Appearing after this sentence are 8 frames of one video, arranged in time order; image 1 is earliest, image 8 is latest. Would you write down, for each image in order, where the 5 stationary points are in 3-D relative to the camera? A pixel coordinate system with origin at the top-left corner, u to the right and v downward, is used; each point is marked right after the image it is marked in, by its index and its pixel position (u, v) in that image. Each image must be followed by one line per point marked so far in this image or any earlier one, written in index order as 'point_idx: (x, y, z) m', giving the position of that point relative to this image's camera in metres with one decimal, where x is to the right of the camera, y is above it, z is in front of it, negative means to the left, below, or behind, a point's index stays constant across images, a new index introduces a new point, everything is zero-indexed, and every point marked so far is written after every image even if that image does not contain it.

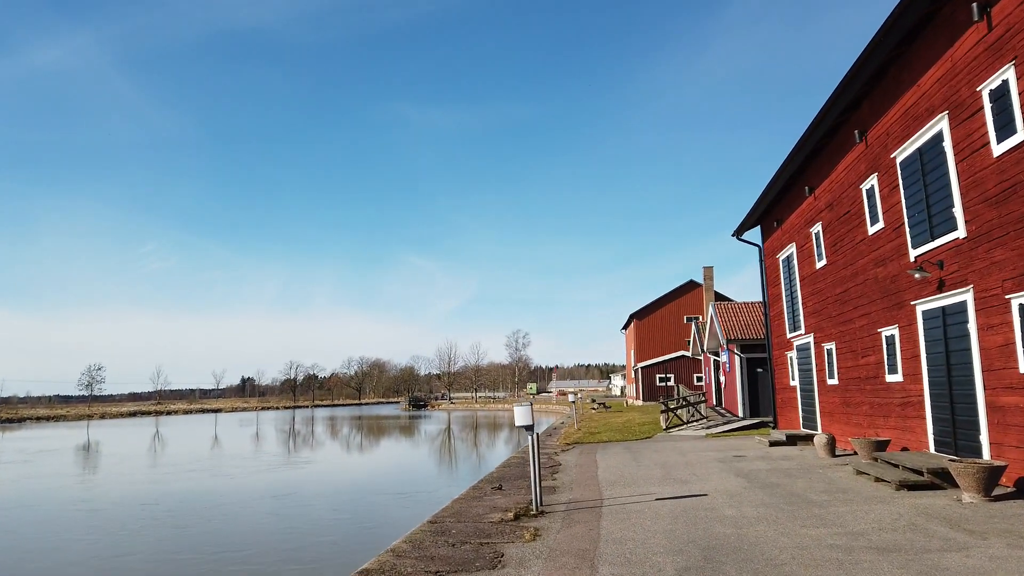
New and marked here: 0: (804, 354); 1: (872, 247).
0: (+5.2, -1.2, +13.4) m
1: (+4.7, +0.5, +9.7) m
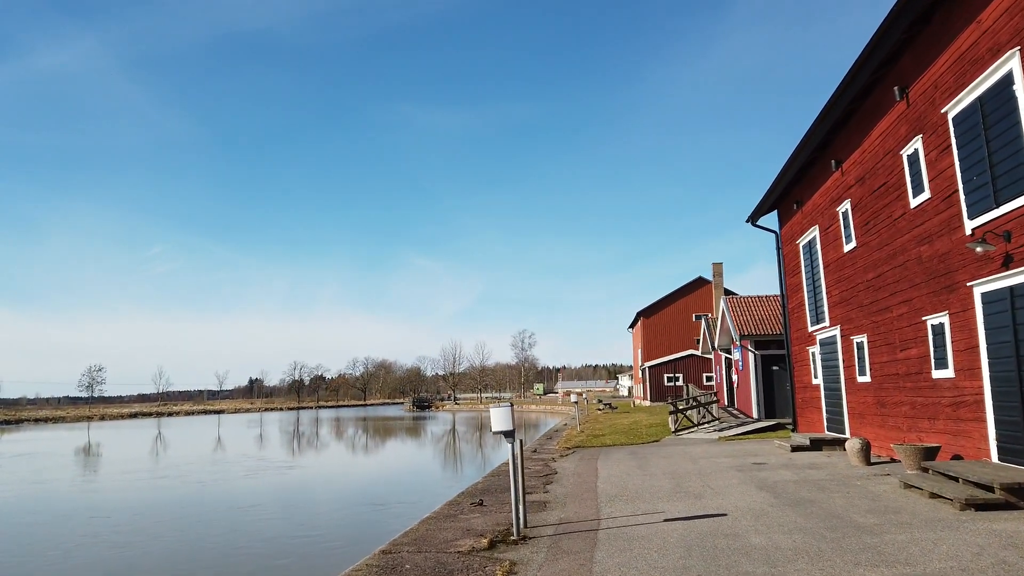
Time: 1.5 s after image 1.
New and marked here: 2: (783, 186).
0: (+5.1, -1.0, +12.1) m
1: (+4.5, +0.7, +8.4) m
2: (+5.0, +1.9, +13.7) m
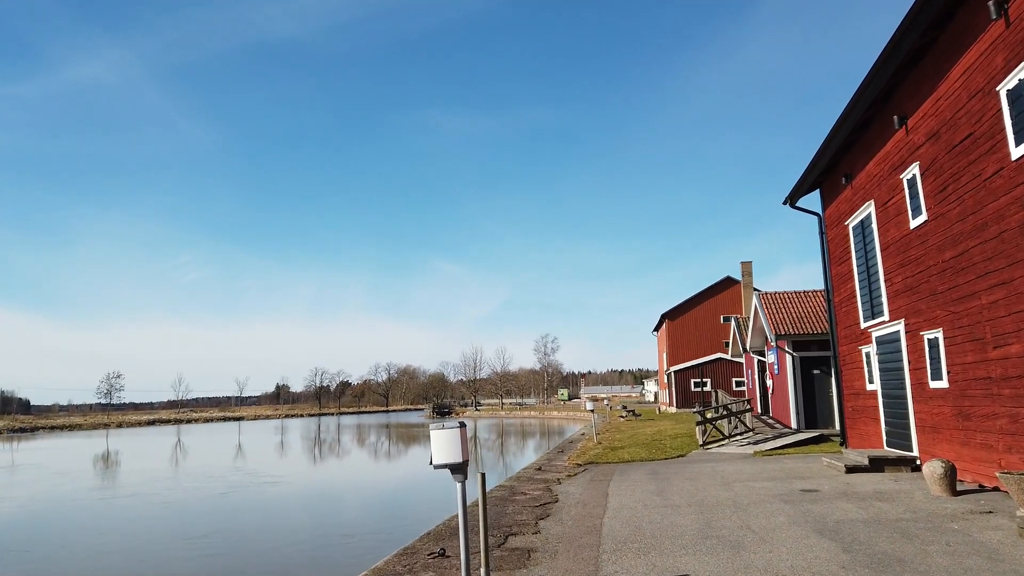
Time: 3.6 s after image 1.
0: (+5.0, -0.8, +10.1) m
1: (+4.3, +0.9, +6.4) m
2: (+4.9, +2.0, +11.7) m
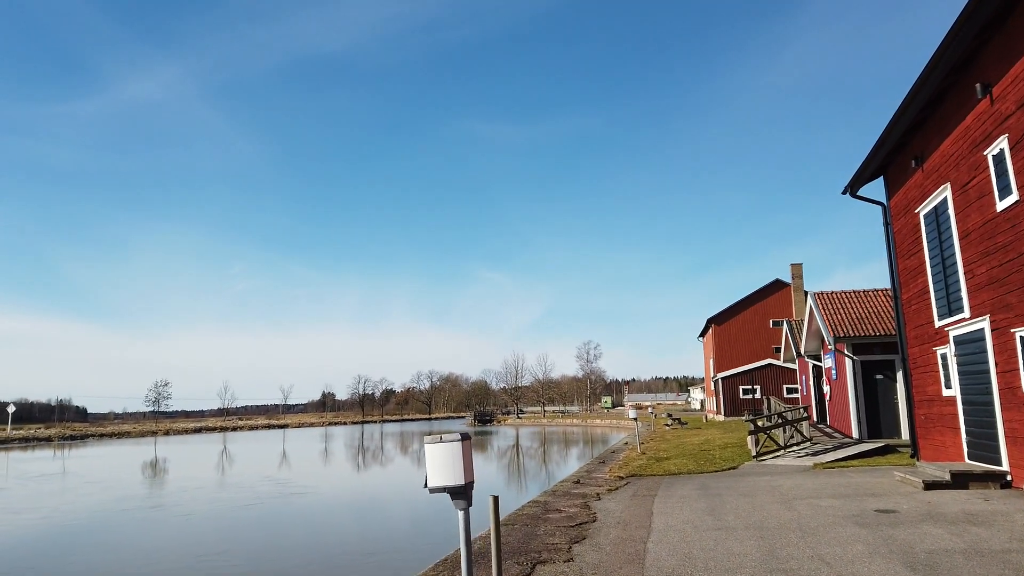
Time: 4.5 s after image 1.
0: (+5.4, -0.7, +8.9) m
1: (+4.5, +1.0, +5.3) m
2: (+5.4, +2.1, +10.6) m
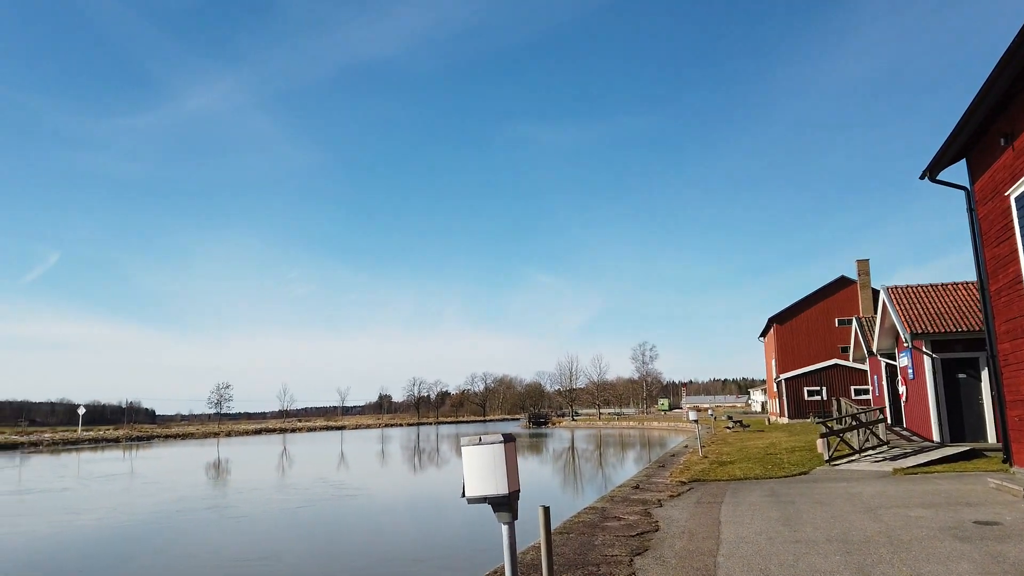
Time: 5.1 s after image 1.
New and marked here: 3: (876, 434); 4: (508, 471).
0: (+6.0, -0.6, +8.0) m
1: (+4.8, +1.2, +4.5) m
2: (+6.1, +2.2, +9.7) m
3: (+6.9, -2.8, +14.2) m
4: (0.0, -0.9, +3.7) m
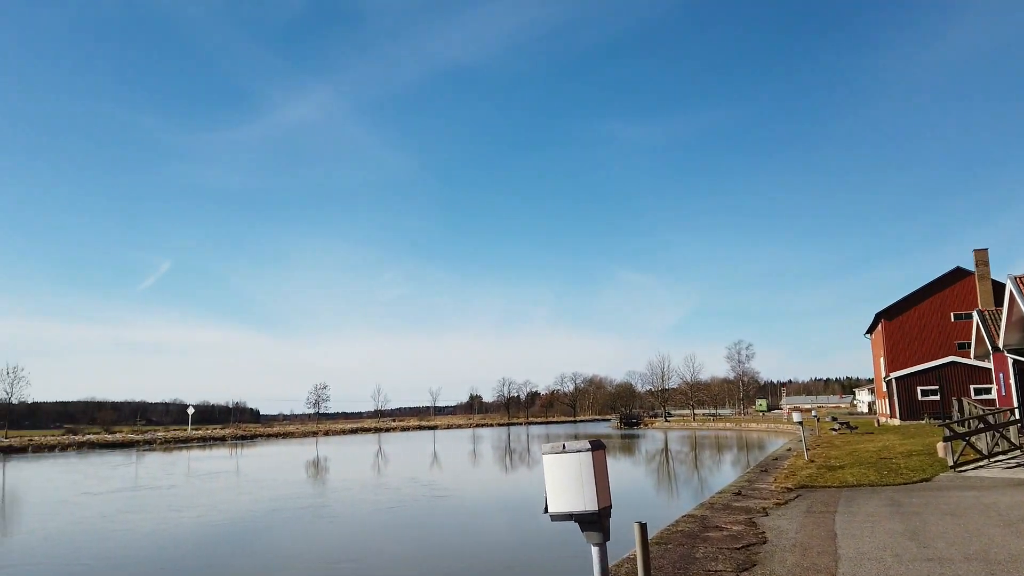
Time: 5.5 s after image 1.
0: (+6.9, -0.4, +6.9) m
1: (+5.2, +1.3, +3.5) m
2: (+7.1, +2.4, +8.6) m
3: (+8.5, -2.6, +12.9) m
4: (+0.4, -0.8, +3.3) m
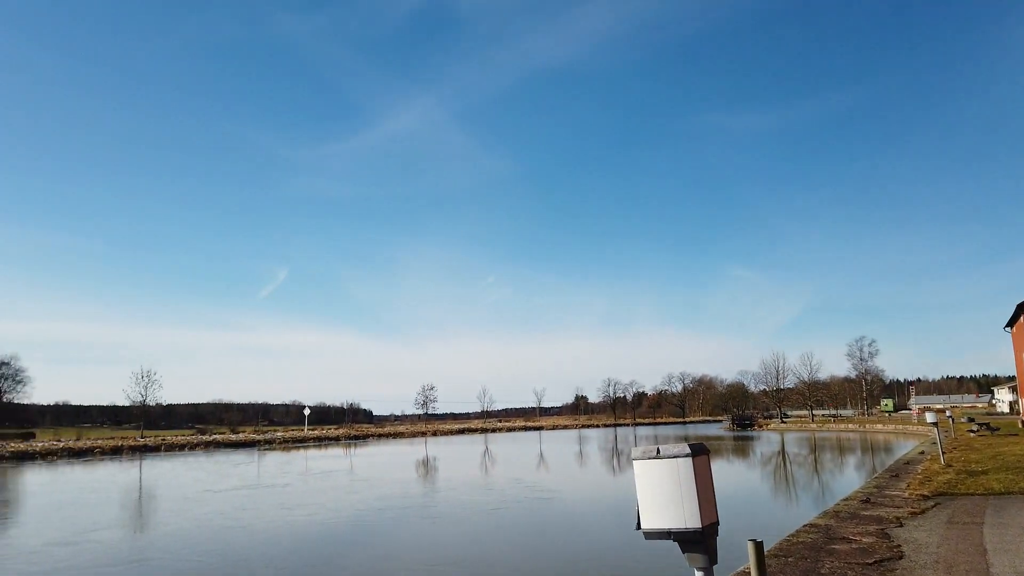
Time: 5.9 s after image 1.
0: (+7.6, -0.2, +5.5) m
1: (+5.5, +1.5, +2.5) m
2: (+8.0, +2.6, +7.2) m
3: (+10.1, -2.3, +11.3) m
4: (+0.7, -0.8, +2.8) m
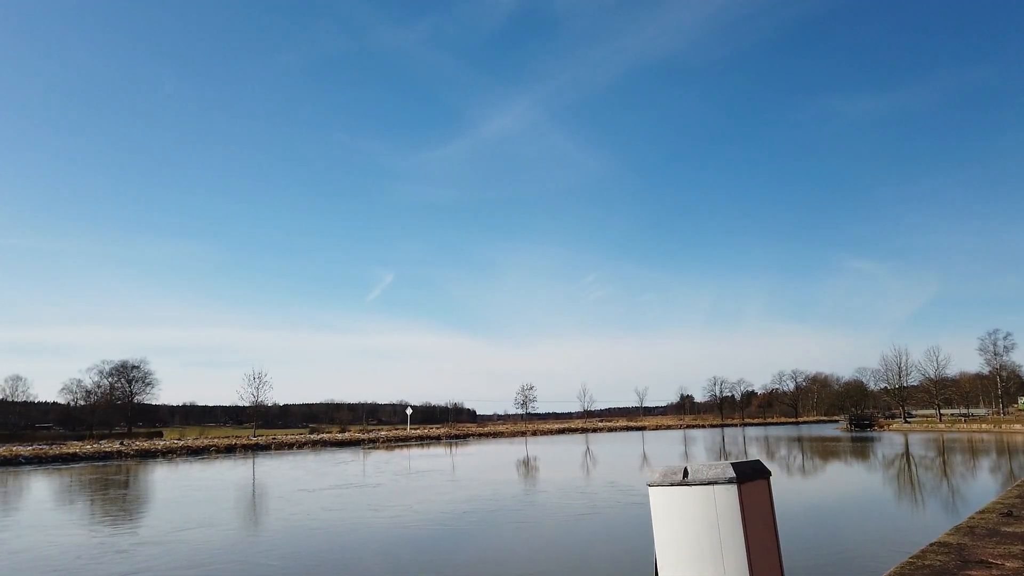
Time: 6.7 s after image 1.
0: (+8.0, +0.1, +3.9) m
1: (+5.4, +1.8, +1.1) m
2: (+8.5, +2.9, +5.5) m
3: (+11.2, -1.9, +9.3) m
4: (+0.8, -0.6, +2.1) m
